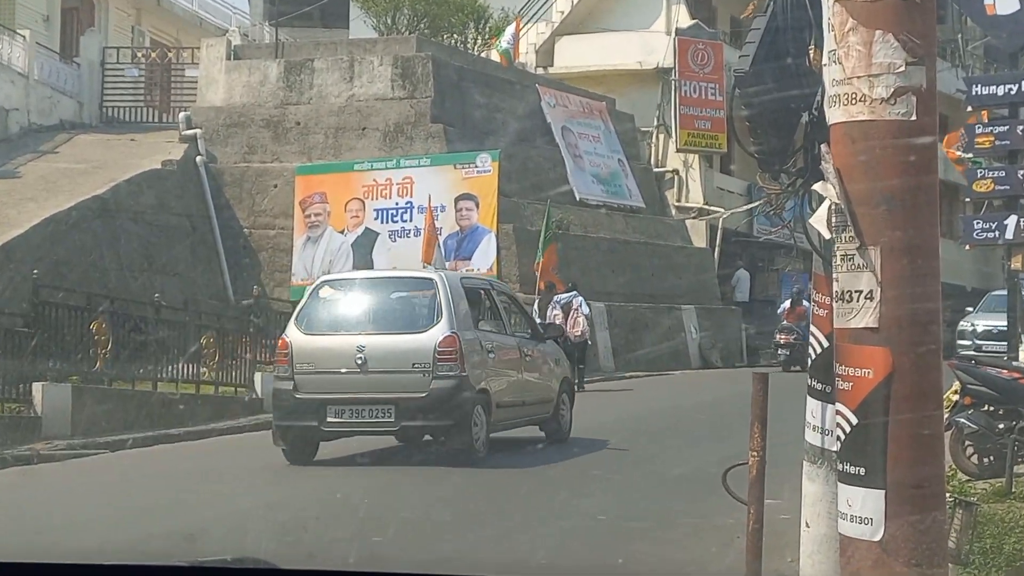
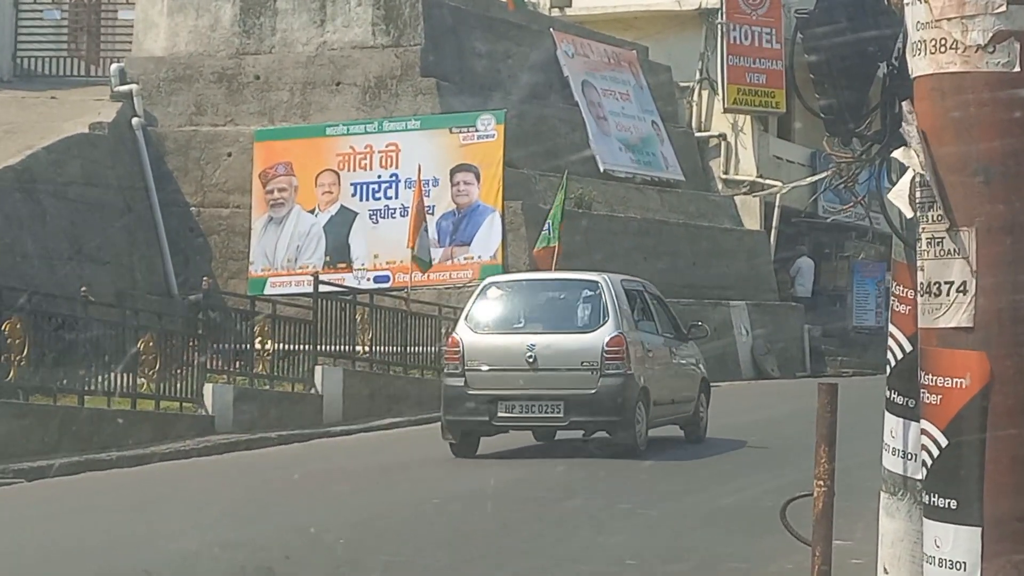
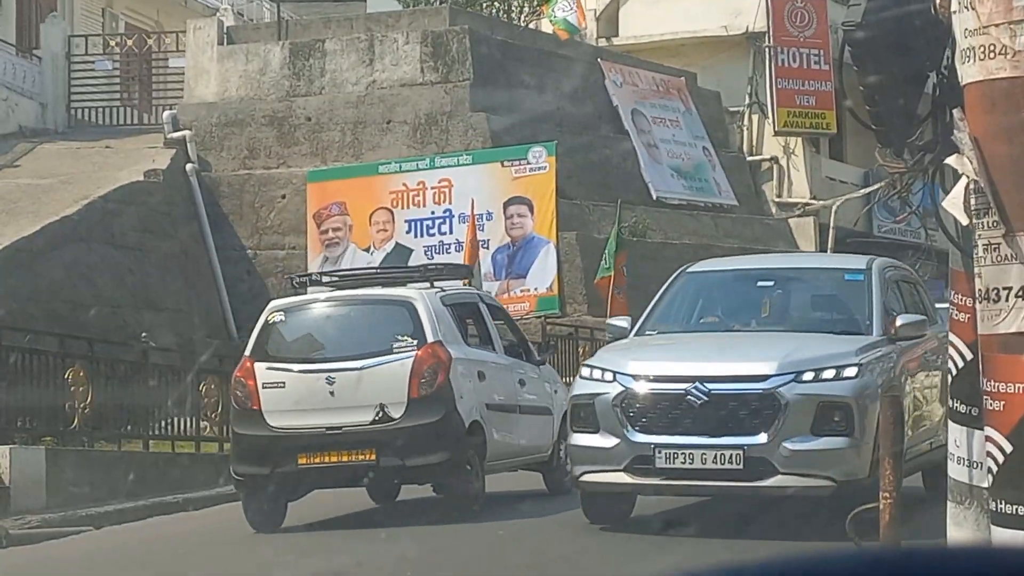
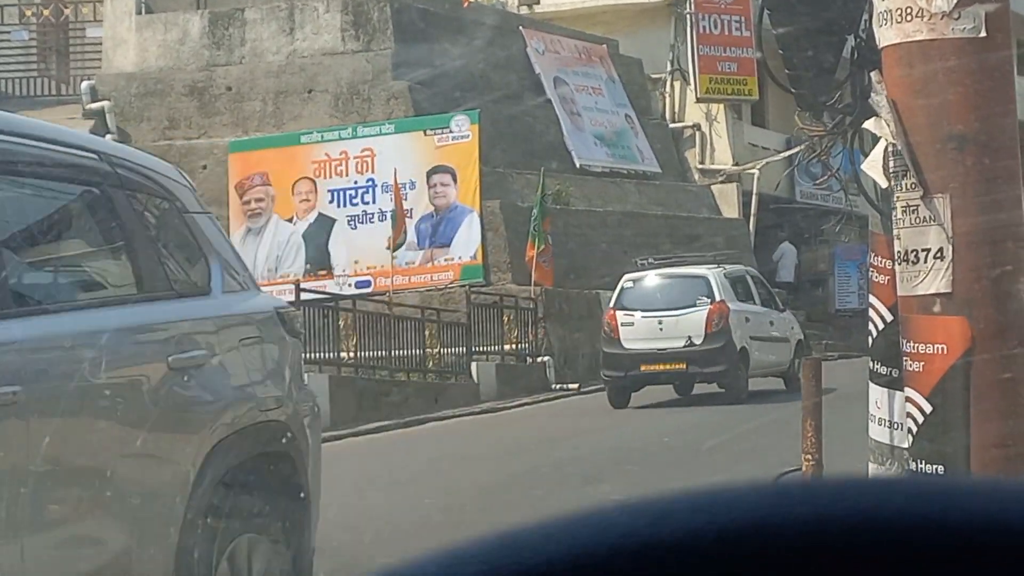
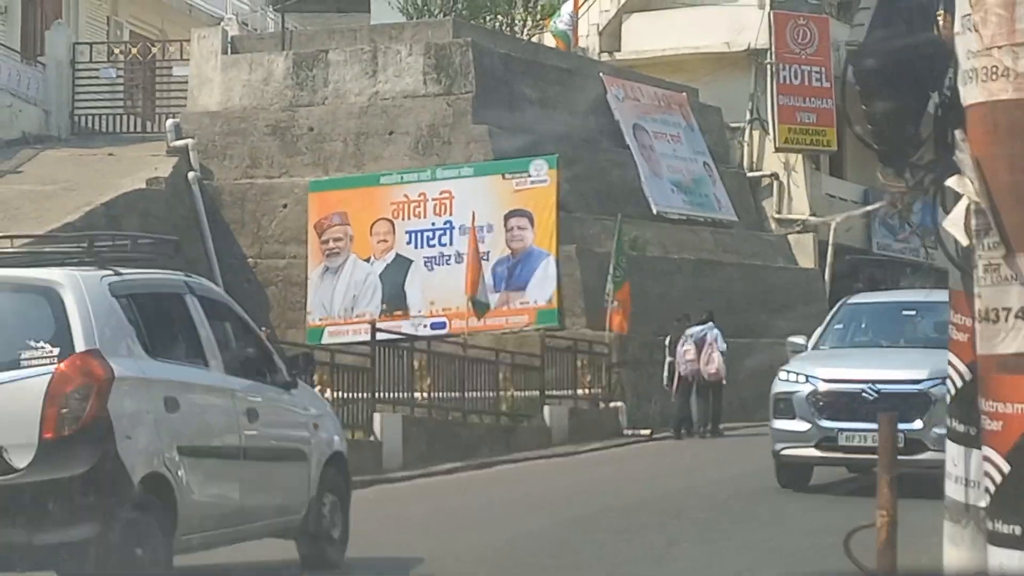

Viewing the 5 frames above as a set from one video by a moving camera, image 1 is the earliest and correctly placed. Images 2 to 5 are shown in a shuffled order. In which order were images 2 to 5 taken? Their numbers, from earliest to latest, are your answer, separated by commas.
2, 5, 3, 4
